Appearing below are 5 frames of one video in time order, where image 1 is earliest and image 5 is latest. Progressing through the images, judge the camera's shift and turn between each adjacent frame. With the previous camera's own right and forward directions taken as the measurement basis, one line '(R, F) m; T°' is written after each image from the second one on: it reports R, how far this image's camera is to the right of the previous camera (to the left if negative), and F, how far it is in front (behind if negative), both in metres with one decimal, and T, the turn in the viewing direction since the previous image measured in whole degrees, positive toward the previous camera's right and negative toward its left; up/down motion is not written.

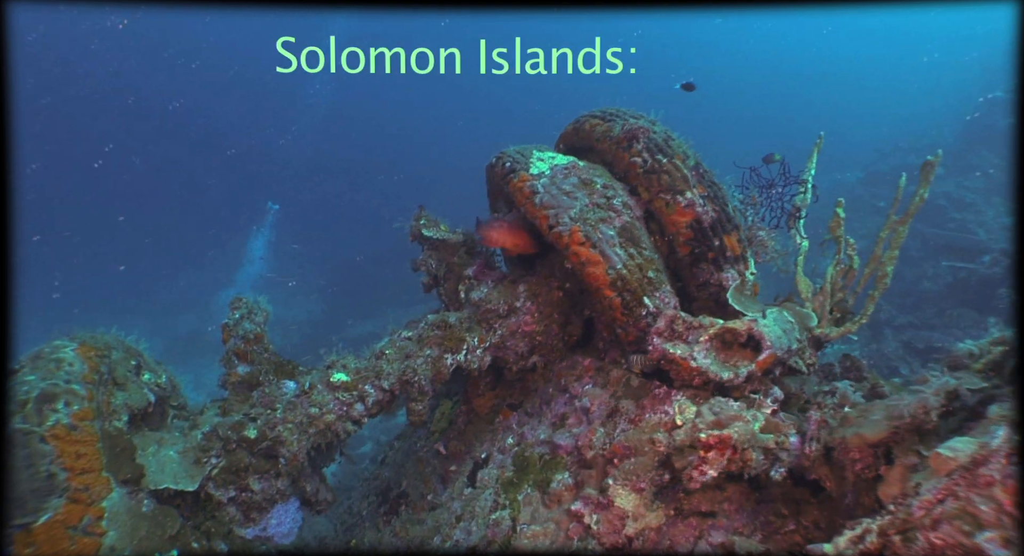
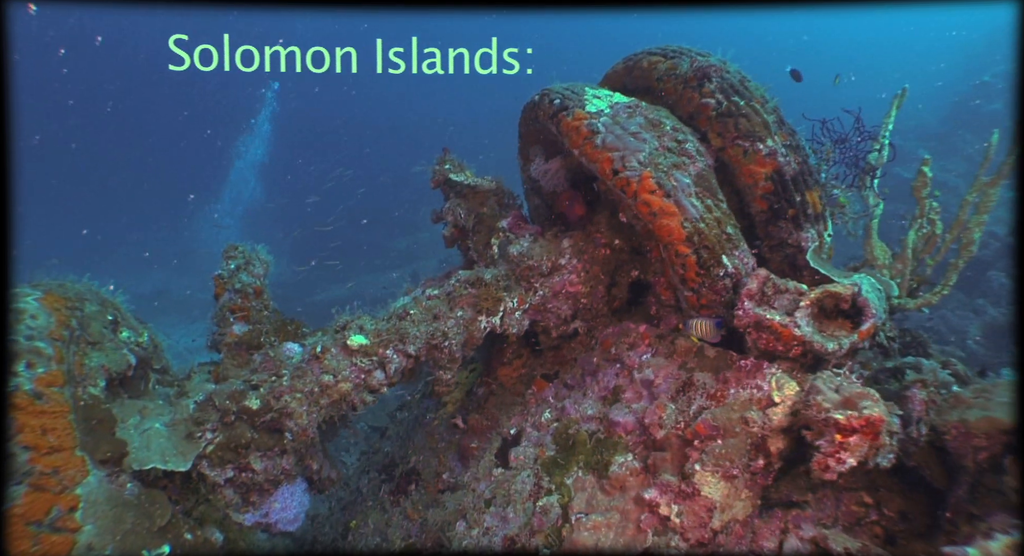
(-0.7, +0.8) m; +4°
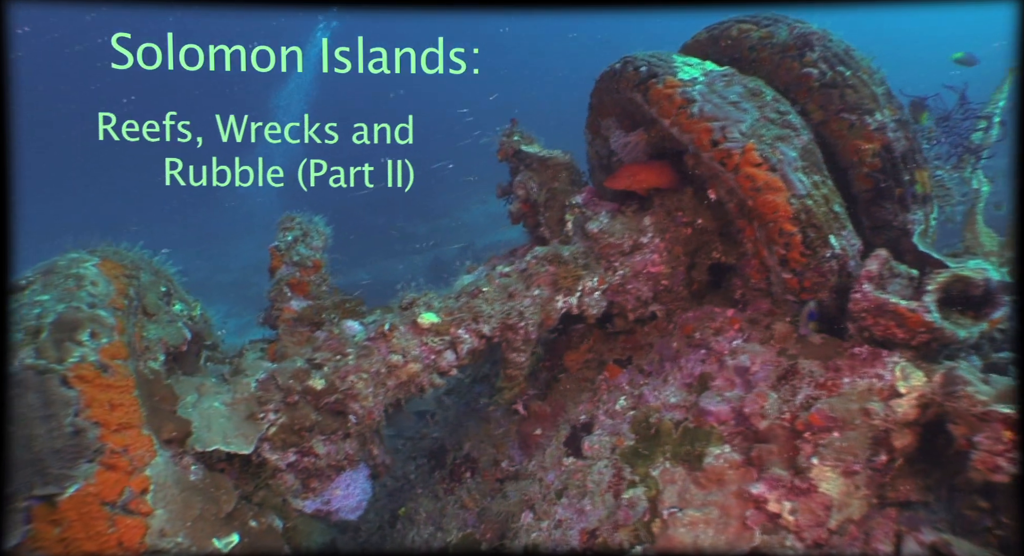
(-0.6, +0.3) m; 0°
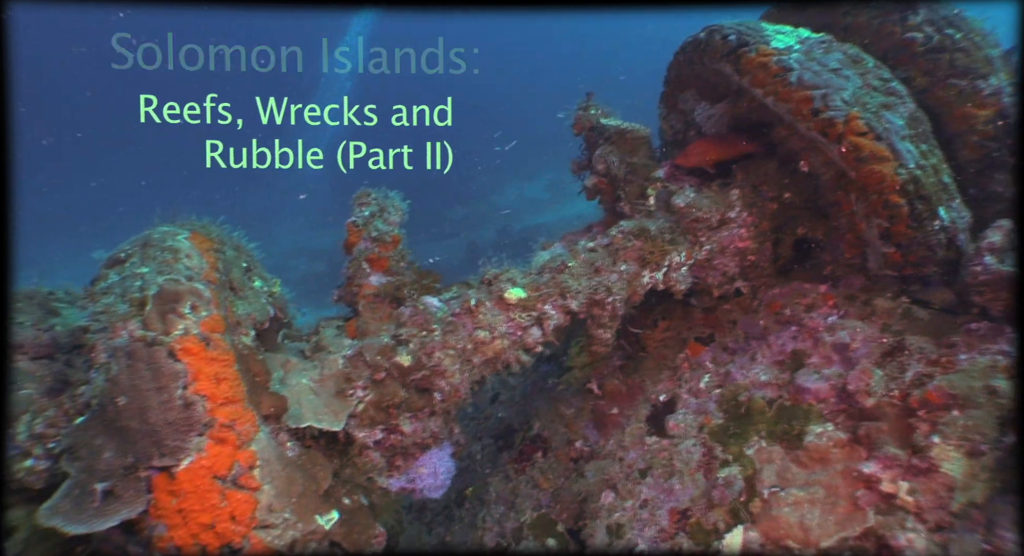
(-0.6, +0.1) m; -1°
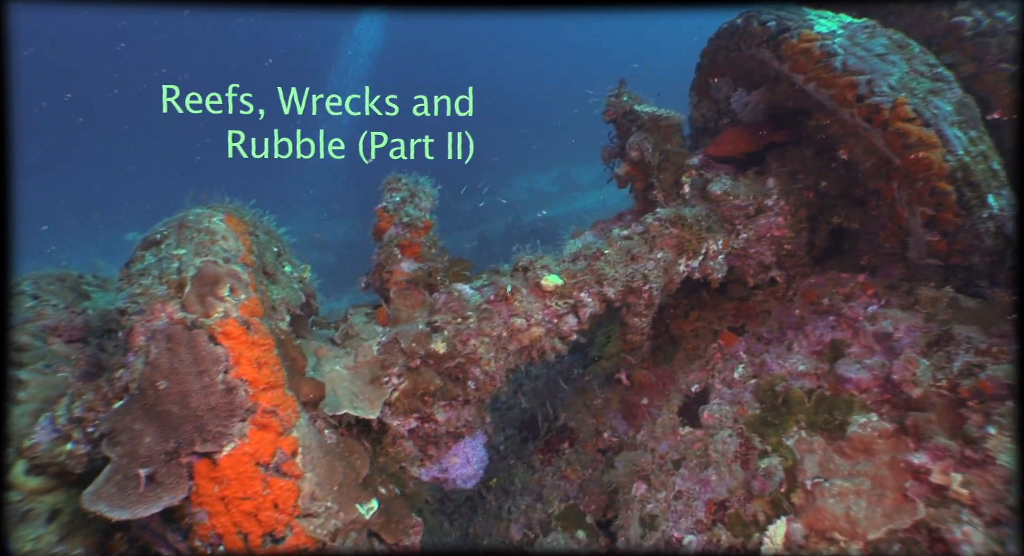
(-0.3, +0.1) m; 0°
